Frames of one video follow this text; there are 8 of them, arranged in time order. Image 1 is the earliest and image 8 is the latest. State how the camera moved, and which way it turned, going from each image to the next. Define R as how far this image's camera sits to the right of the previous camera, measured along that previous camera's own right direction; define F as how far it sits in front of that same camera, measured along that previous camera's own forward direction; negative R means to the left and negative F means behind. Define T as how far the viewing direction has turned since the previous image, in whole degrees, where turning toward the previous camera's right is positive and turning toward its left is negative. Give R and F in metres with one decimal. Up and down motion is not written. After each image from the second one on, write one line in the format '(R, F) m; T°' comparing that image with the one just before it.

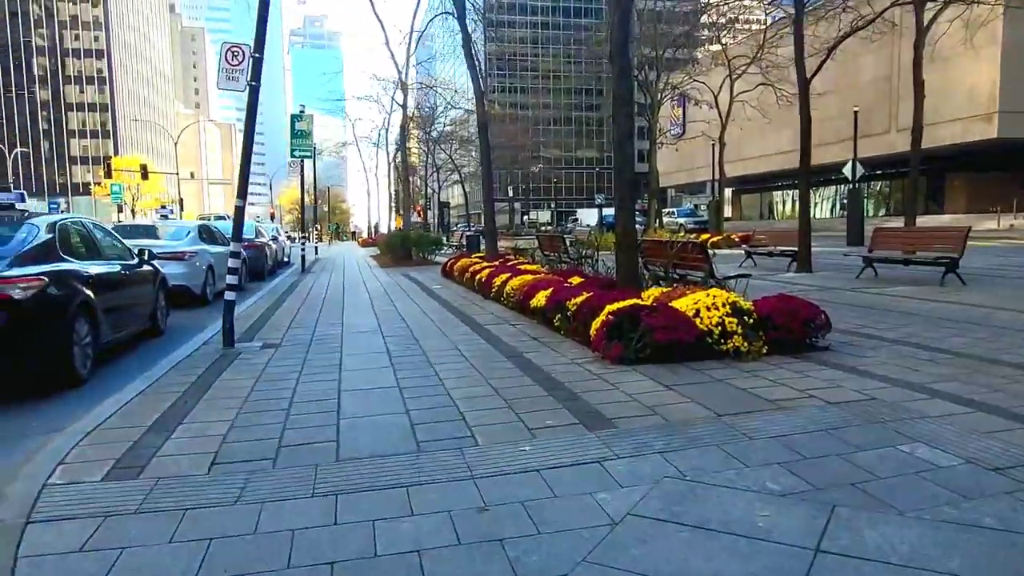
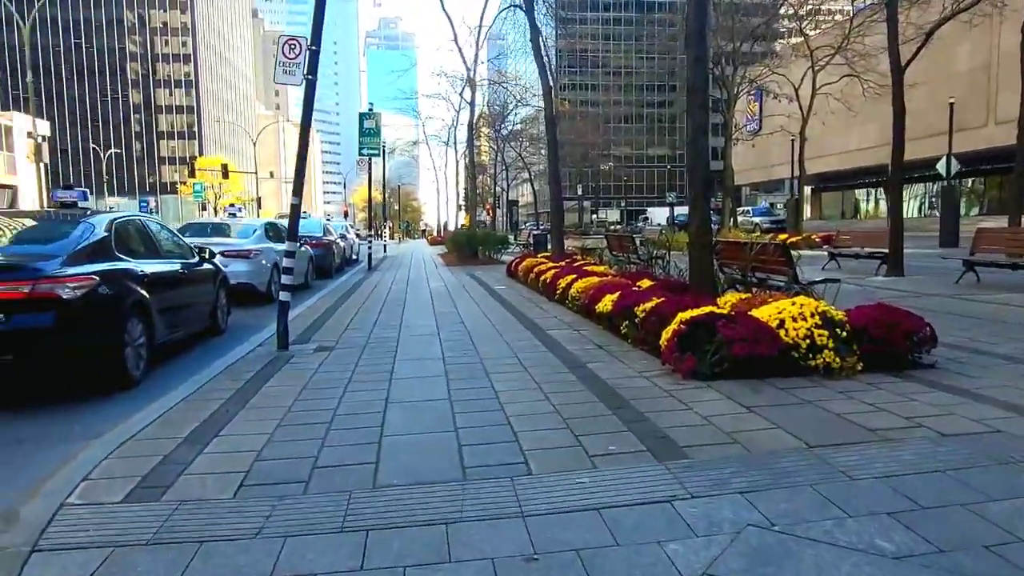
(0.0, +0.5) m; -5°
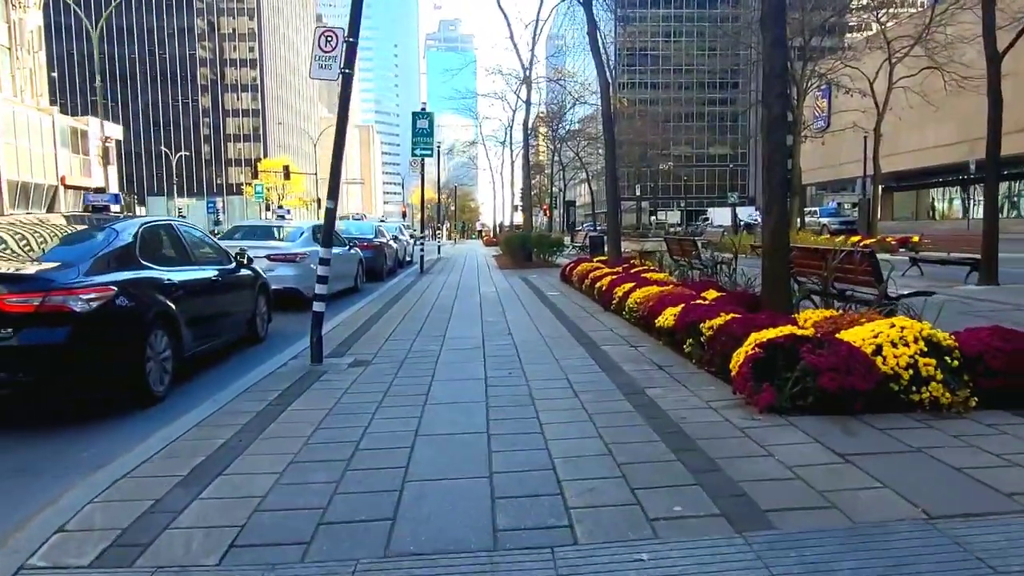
(+0.1, +0.7) m; -4°
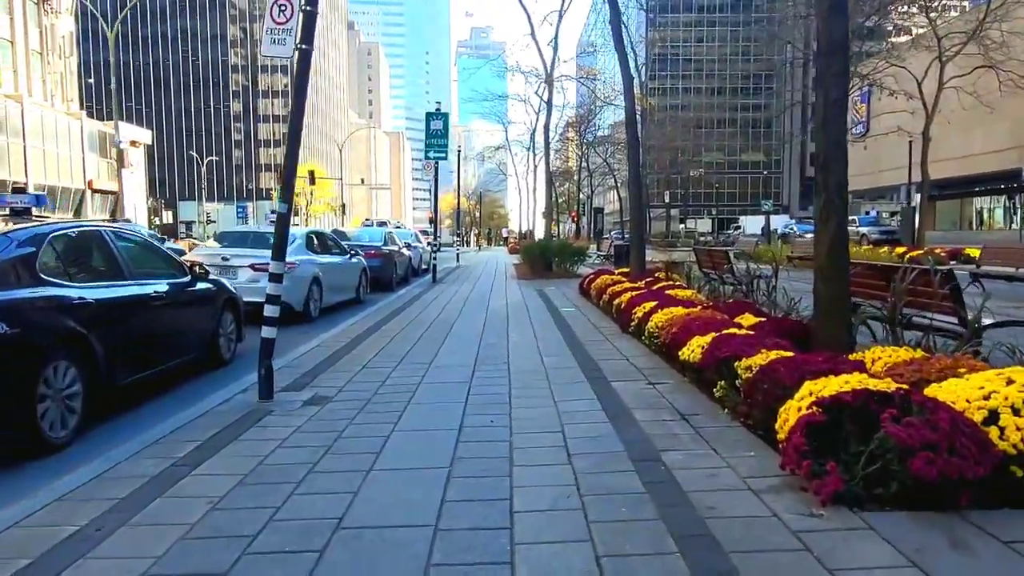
(+0.3, +1.4) m; -2°
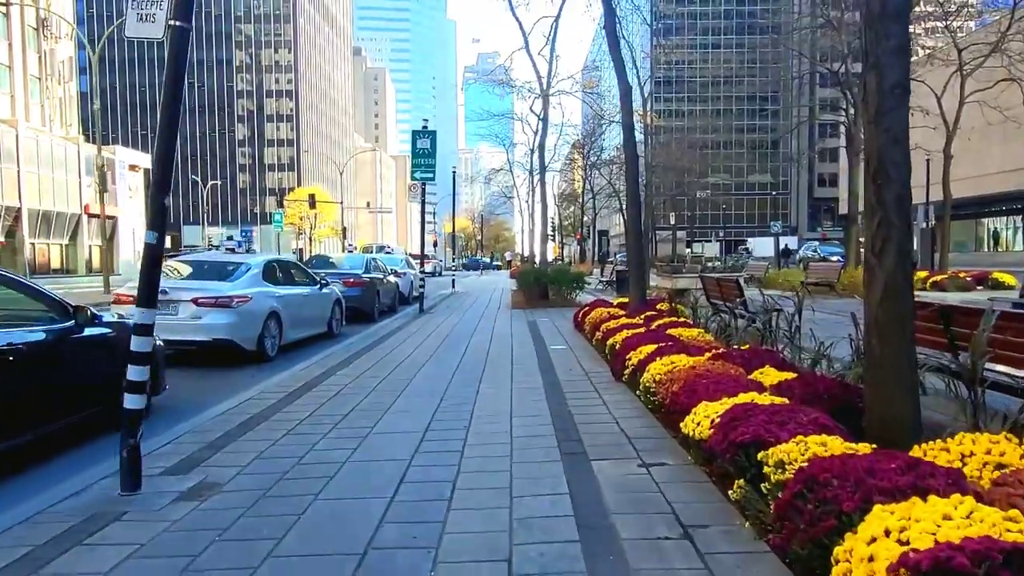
(+0.4, +1.5) m; -1°
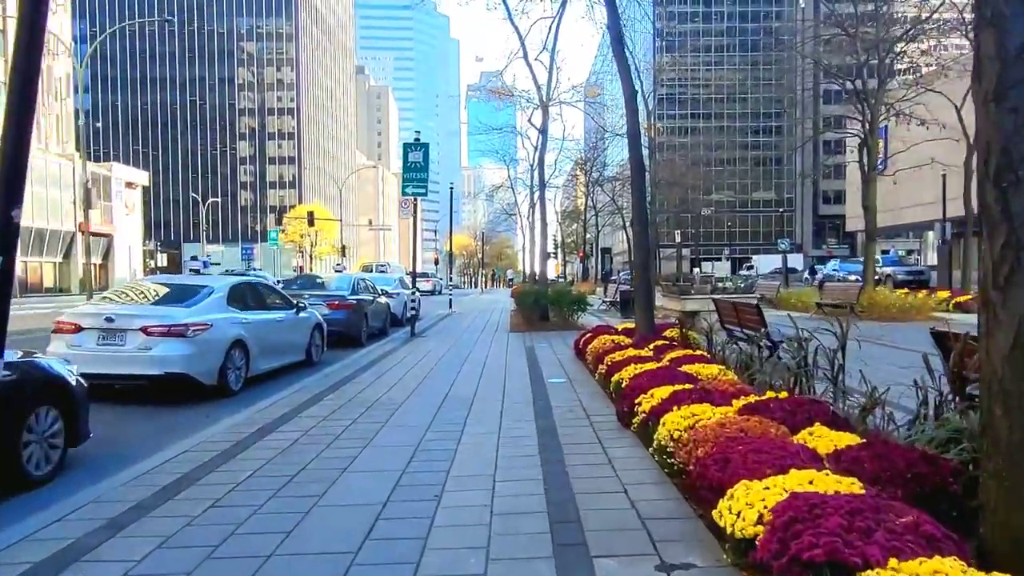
(+0.1, +1.2) m; 0°
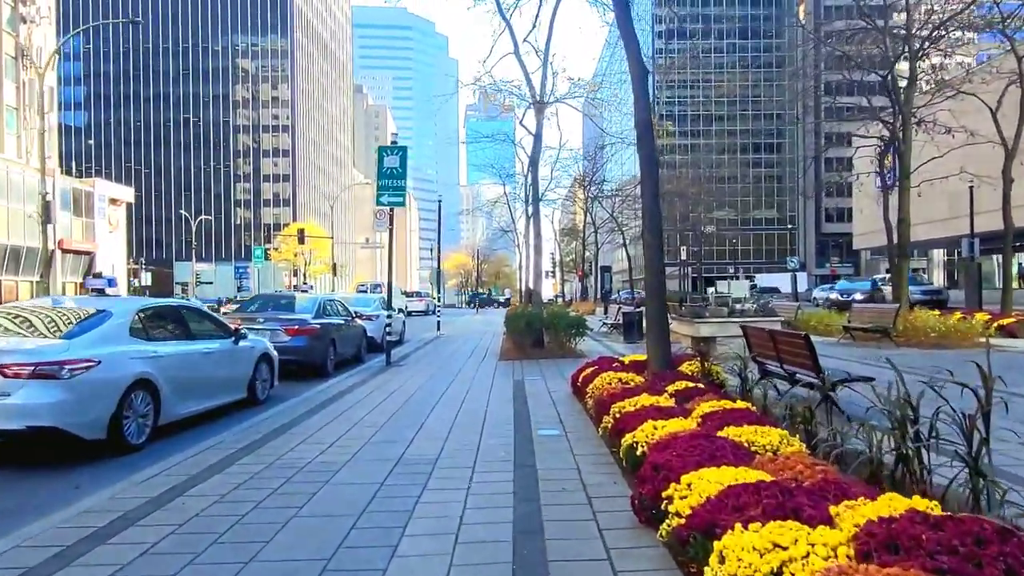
(+0.2, +2.2) m; 0°
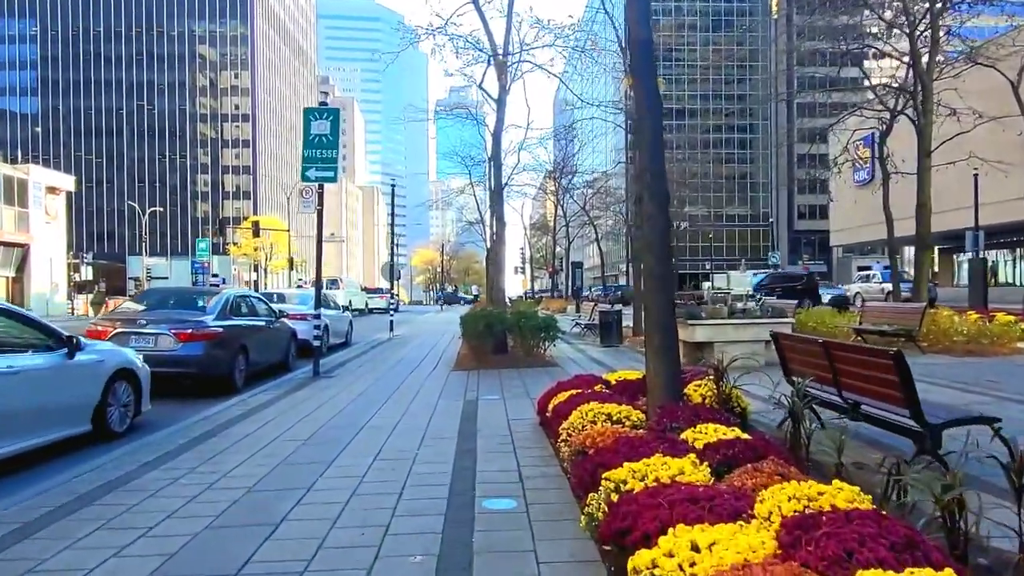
(+0.3, +2.8) m; +2°
